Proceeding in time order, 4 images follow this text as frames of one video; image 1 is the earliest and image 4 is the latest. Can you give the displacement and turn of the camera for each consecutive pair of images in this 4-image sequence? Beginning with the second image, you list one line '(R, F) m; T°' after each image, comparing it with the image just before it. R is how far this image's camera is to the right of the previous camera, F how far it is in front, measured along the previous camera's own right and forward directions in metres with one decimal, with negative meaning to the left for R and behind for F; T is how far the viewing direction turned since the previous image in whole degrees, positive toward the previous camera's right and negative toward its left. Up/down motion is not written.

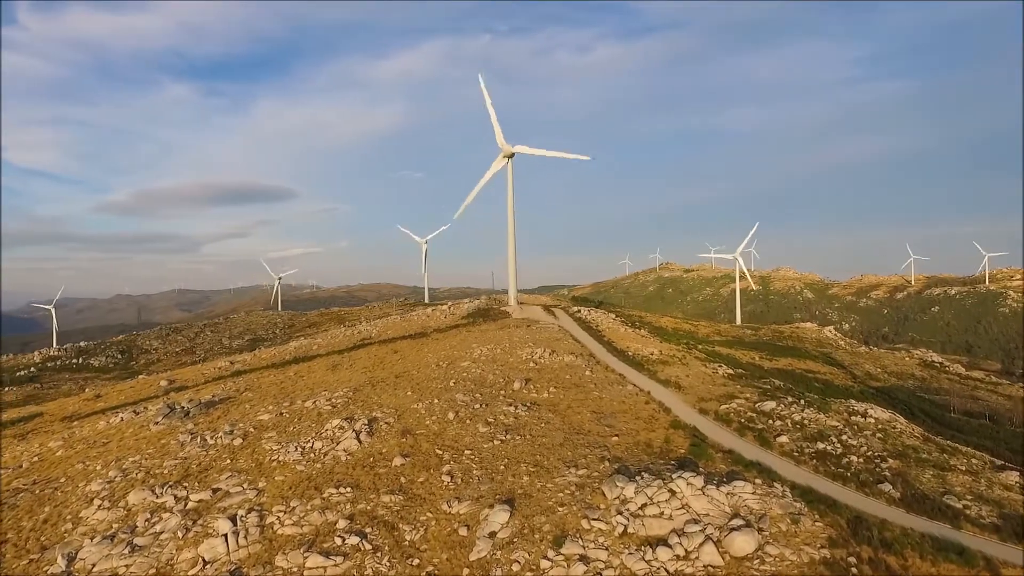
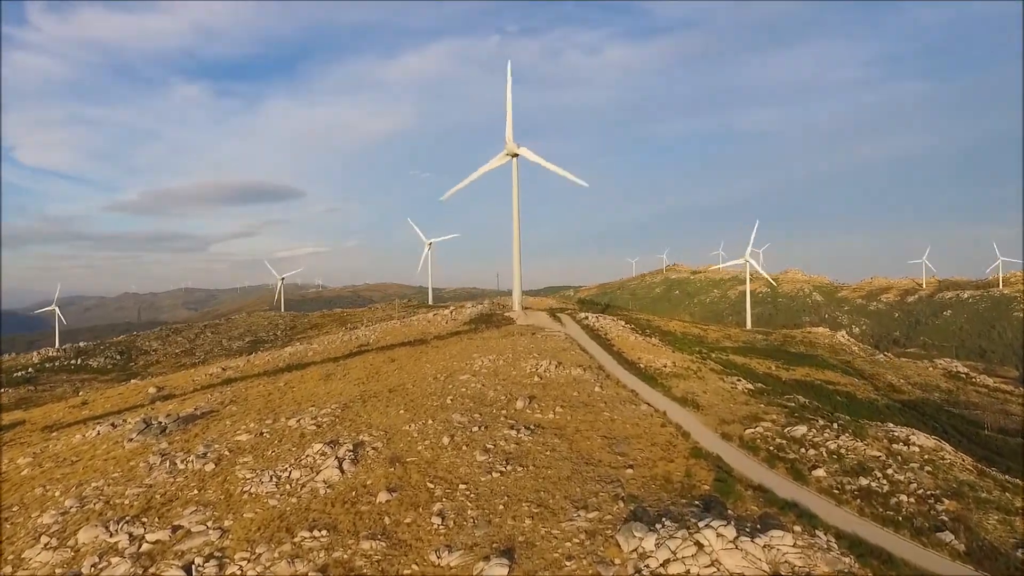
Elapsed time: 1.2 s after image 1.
(+0.1, +2.0) m; -1°
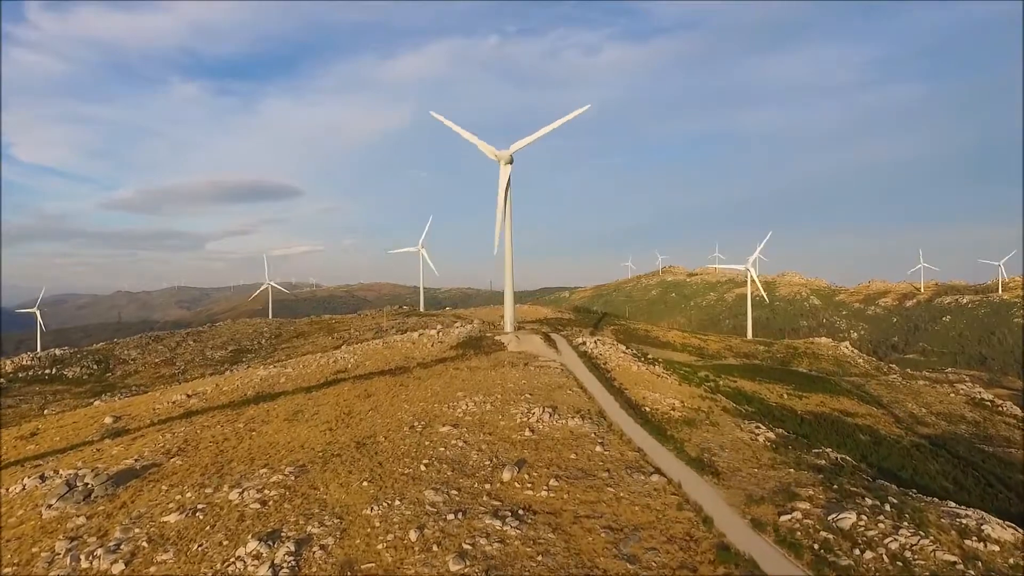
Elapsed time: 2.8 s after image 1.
(+0.3, +3.5) m; 0°
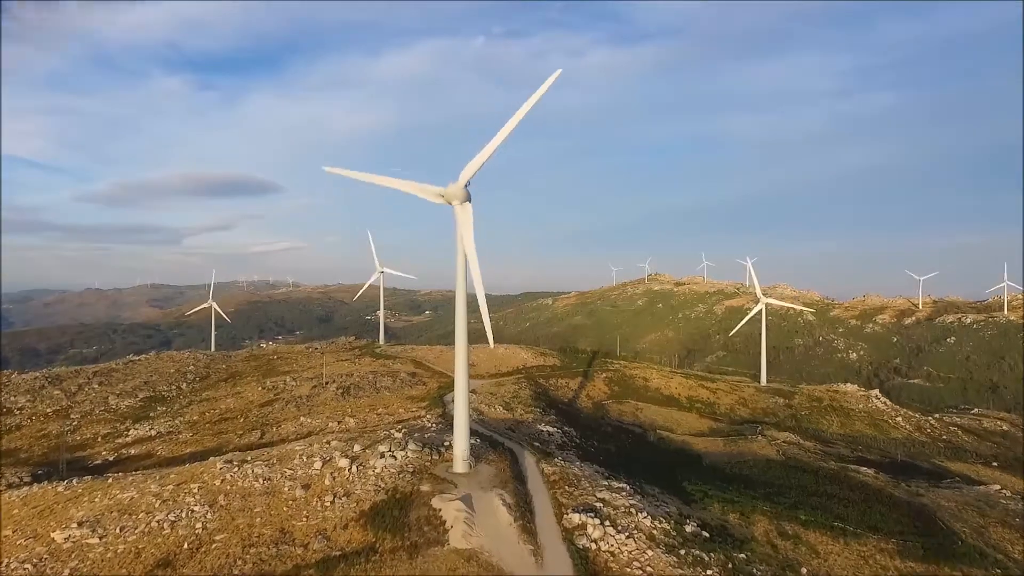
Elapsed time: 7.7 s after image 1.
(+1.3, +15.9) m; +2°
